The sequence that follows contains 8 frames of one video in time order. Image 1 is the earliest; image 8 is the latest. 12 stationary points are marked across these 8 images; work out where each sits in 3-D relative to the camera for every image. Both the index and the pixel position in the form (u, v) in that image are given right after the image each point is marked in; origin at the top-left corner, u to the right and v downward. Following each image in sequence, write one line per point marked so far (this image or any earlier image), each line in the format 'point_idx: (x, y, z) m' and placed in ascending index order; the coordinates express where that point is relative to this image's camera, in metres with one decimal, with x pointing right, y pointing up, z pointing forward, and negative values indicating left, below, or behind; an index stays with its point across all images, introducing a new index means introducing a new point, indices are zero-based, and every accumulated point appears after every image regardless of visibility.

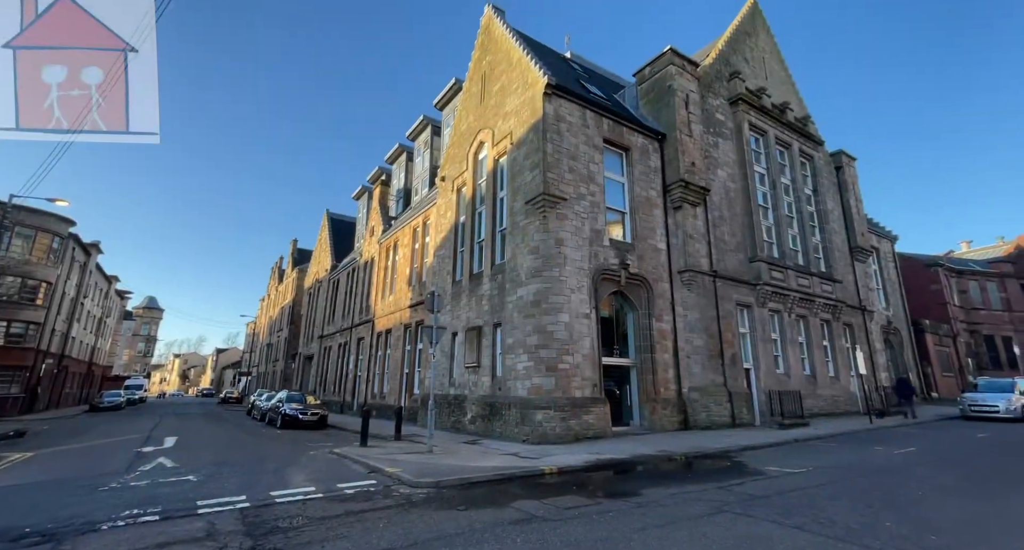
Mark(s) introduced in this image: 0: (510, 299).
0: (-0.1, -0.7, +14.5) m
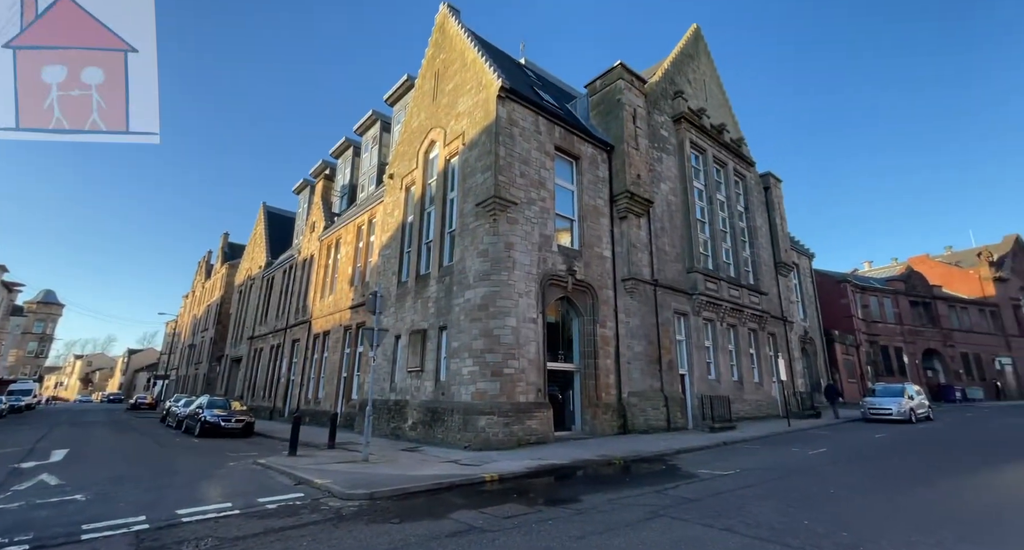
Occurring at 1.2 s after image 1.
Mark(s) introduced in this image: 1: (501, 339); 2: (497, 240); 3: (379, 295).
0: (-1.6, -0.8, +14.2) m
1: (-0.3, -1.8, +13.1) m
2: (-0.4, +1.0, +13.8) m
3: (-4.5, -0.7, +16.4) m
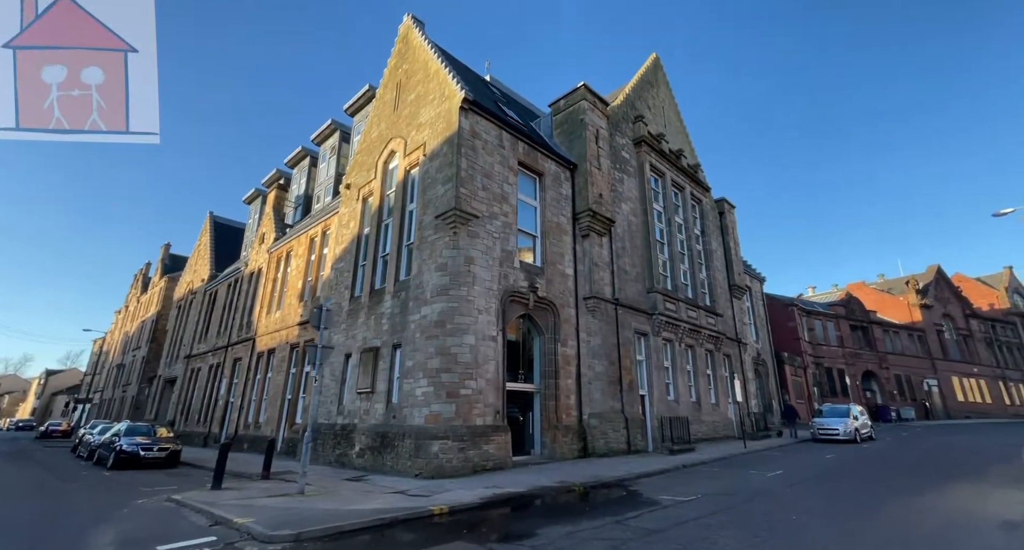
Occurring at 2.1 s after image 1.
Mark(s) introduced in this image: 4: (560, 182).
0: (-2.8, -1.2, +13.5) m
1: (-1.4, -2.2, +12.5) m
2: (-1.5, +0.6, +13.3) m
3: (-5.8, -1.1, +15.4) m
4: (+1.7, +3.4, +17.9) m
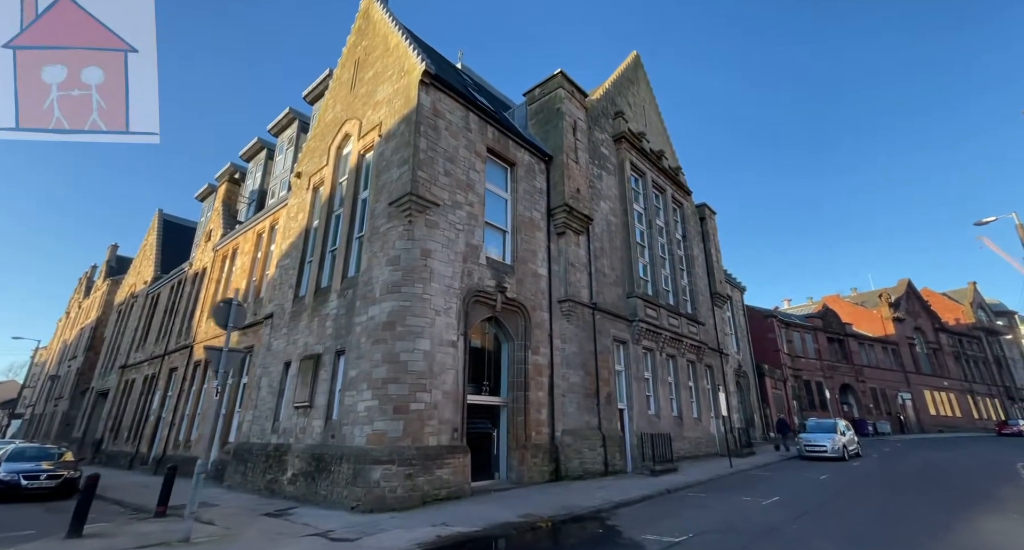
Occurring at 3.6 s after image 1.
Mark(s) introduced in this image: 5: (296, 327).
0: (-3.7, -1.1, +11.6) m
1: (-2.2, -2.0, +10.6) m
2: (-2.4, +0.7, +11.5) m
3: (-6.8, -1.0, +13.4) m
4: (+0.7, +3.4, +16.3) m
5: (-6.1, -1.5, +13.8) m
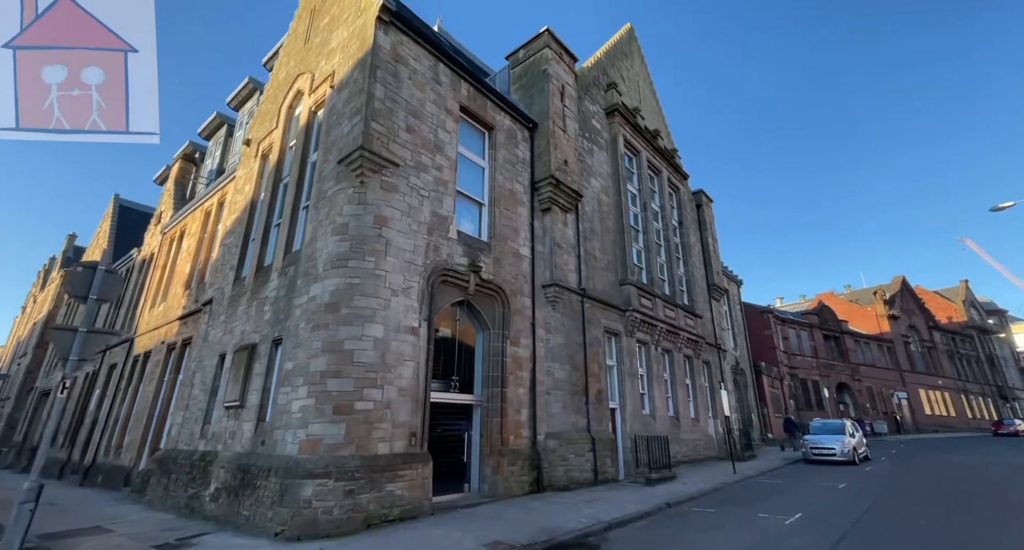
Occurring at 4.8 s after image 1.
0: (-4.2, -0.5, +9.6) m
1: (-2.8, -1.5, +8.6) m
2: (-2.9, +1.2, +9.5) m
3: (-7.4, -0.4, +11.3) m
4: (+0.1, +3.9, +14.4) m
5: (-6.7, -0.9, +11.8) m
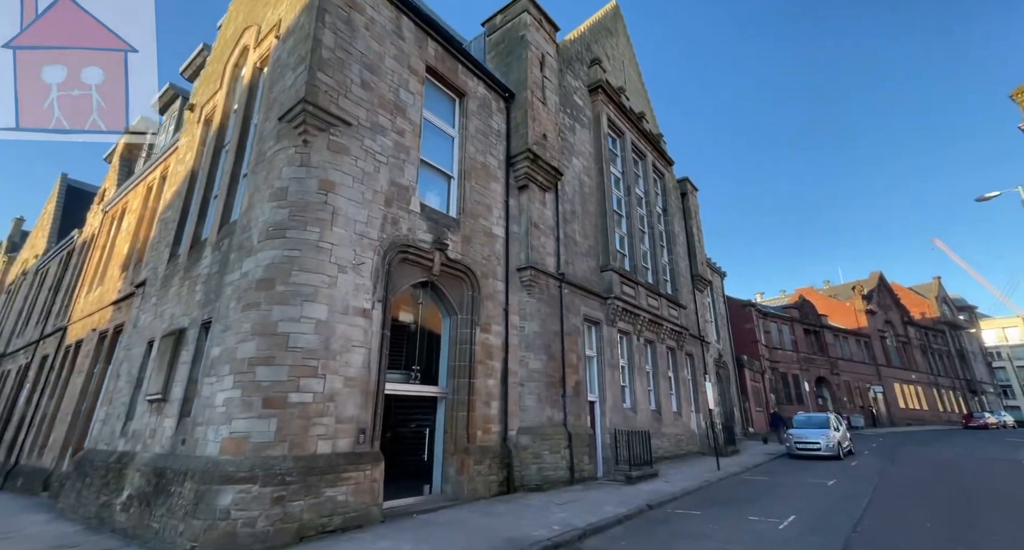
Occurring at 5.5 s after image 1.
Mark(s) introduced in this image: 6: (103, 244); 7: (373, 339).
0: (-4.8, -0.1, +8.3) m
1: (-3.3, -1.0, +7.4) m
2: (-3.5, +1.7, +8.2) m
3: (-8.0, +0.1, +9.9) m
4: (-0.6, +4.4, +13.2) m
5: (-7.4, -0.4, +10.4) m
6: (-14.2, +1.1, +16.9) m
7: (-2.4, -1.1, +8.6) m
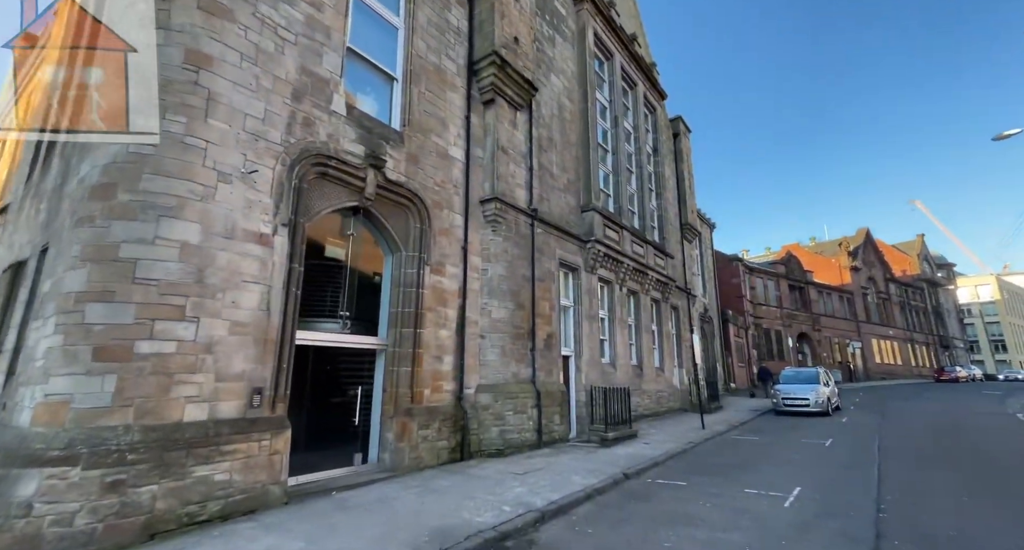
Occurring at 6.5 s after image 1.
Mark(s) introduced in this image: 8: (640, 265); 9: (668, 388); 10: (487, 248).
0: (-5.5, +1.1, +6.1) m
1: (-4.1, 0.0, +5.4) m
2: (-4.2, +2.8, +5.9) m
3: (-8.8, +1.4, +7.6) m
4: (-1.4, +5.9, +10.7) m
5: (-8.2, +1.0, +8.2) m
6: (-15.2, +3.1, +14.3) m
7: (-3.2, 0.0, +6.6) m
8: (+4.5, +0.4, +17.2) m
9: (+5.9, -4.3, +18.4) m
10: (-0.6, +0.6, +10.8) m
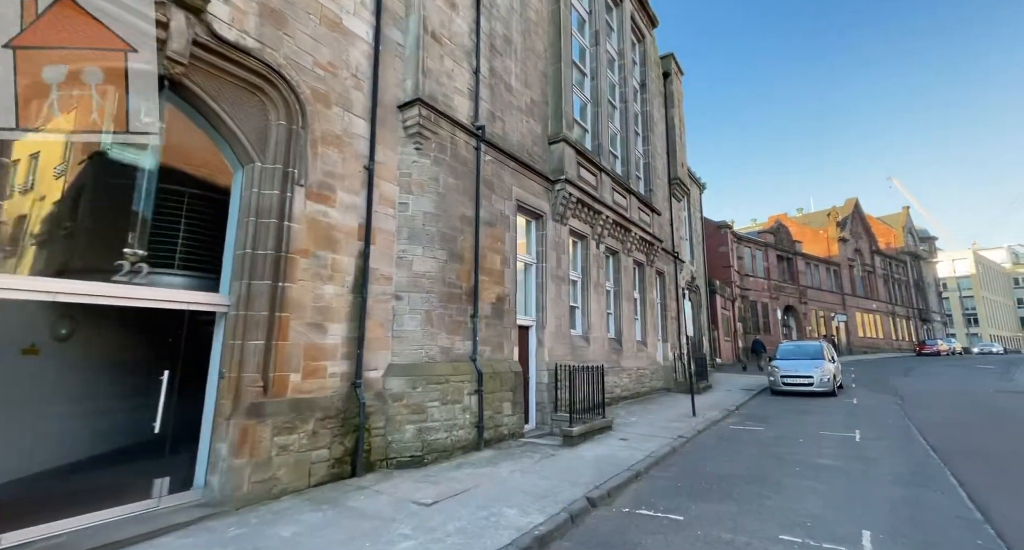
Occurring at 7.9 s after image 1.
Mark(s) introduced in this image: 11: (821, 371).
0: (-6.5, +1.9, +2.7) m
1: (-5.0, +0.8, +2.1) m
2: (-5.1, +3.6, +2.5) m
3: (-9.8, +2.3, +4.1) m
4: (-2.5, +7.0, +7.1) m
5: (-9.2, +1.9, +4.7) m
6: (-16.4, +4.5, +10.5) m
7: (-4.2, +0.8, +3.3) m
8: (+3.2, +1.7, +14.2) m
9: (+4.5, -2.9, +15.6) m
10: (-1.7, +1.6, +7.6) m
11: (+10.1, -3.1, +15.8) m
